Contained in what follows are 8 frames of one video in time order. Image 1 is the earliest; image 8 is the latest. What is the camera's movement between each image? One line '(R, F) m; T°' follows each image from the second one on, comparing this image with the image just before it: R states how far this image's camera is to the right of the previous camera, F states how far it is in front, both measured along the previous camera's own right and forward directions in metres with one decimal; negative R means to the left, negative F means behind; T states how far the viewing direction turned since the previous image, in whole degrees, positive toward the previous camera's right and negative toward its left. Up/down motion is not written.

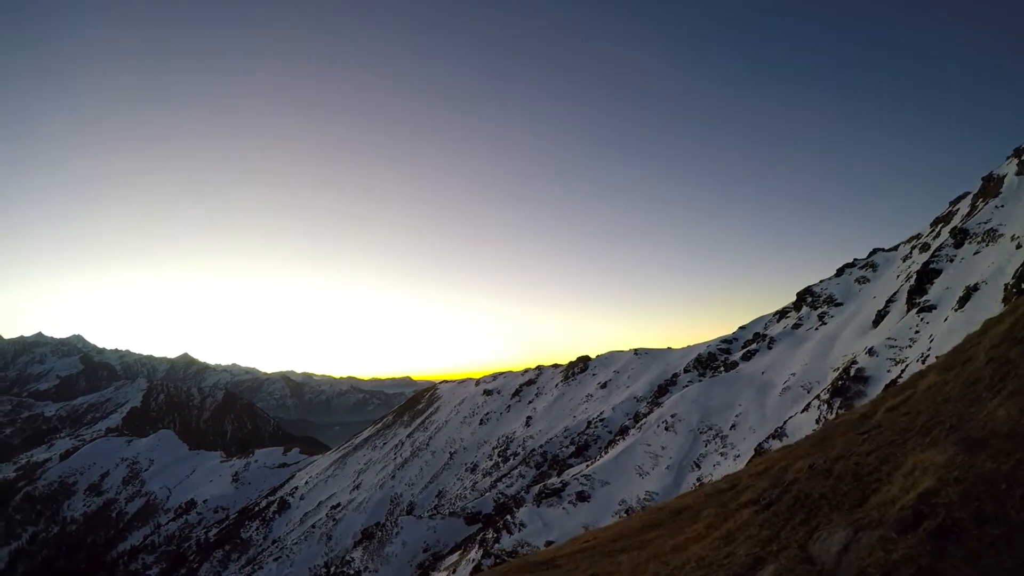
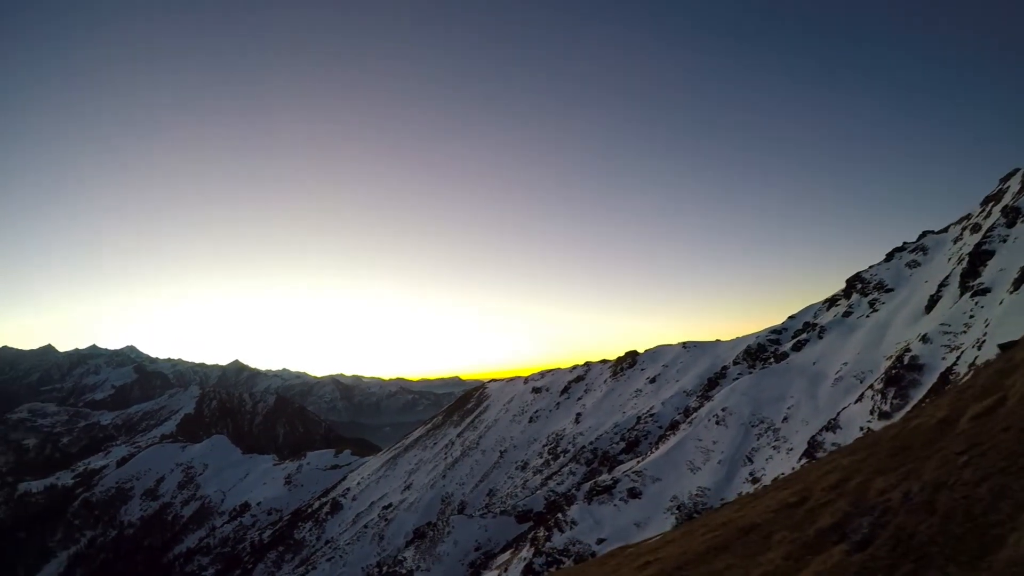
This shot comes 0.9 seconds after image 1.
(+0.4, -1.1) m; -5°
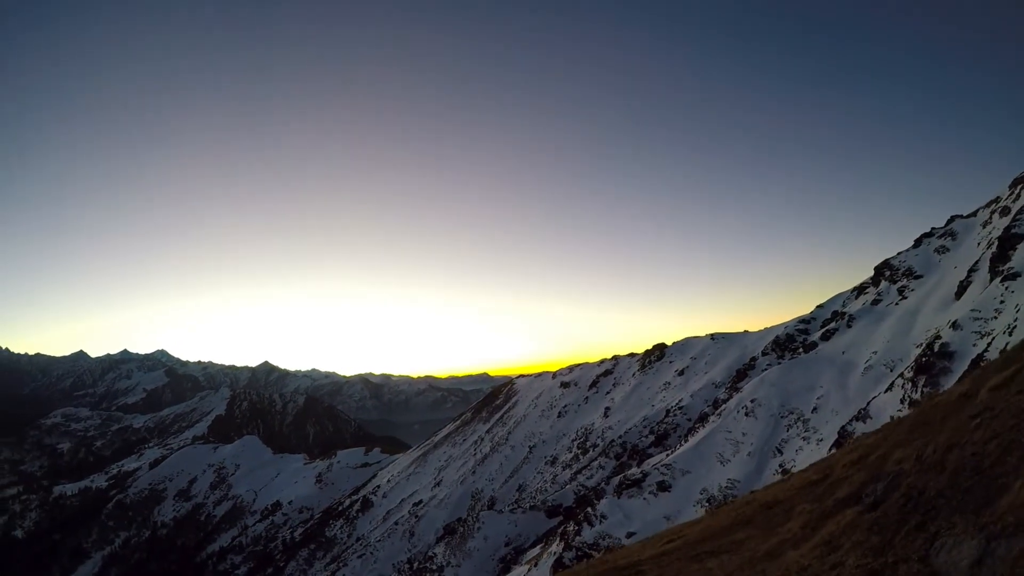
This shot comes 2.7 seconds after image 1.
(+0.2, -0.7) m; -3°
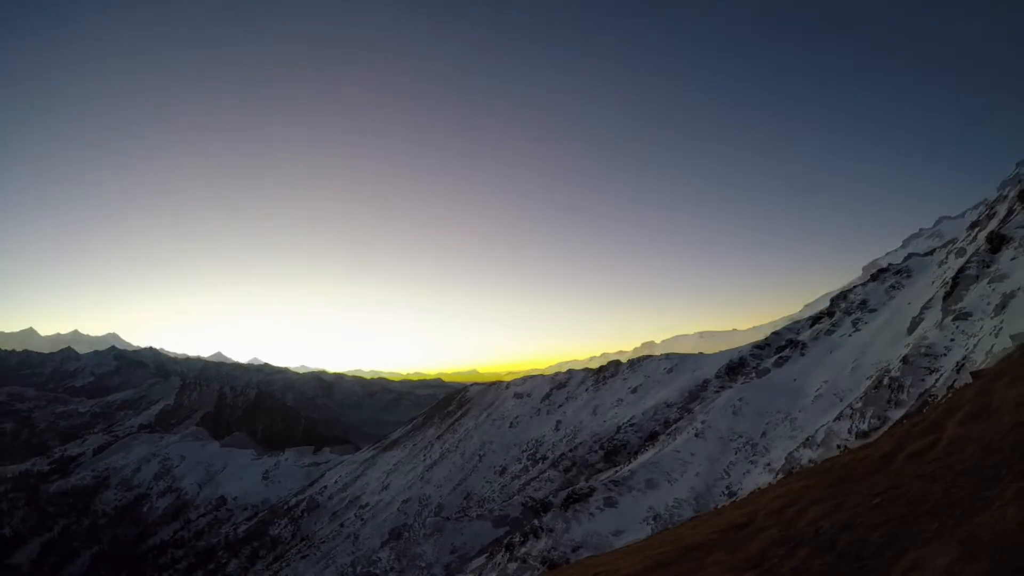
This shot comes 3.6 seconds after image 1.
(-0.1, +1.1) m; +4°
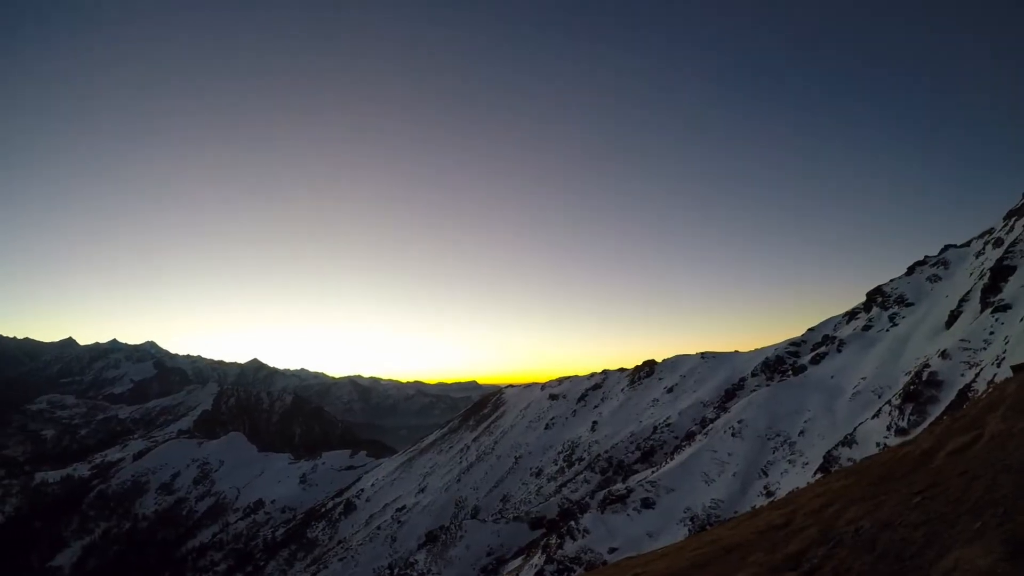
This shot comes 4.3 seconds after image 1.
(+0.3, -0.9) m; -3°
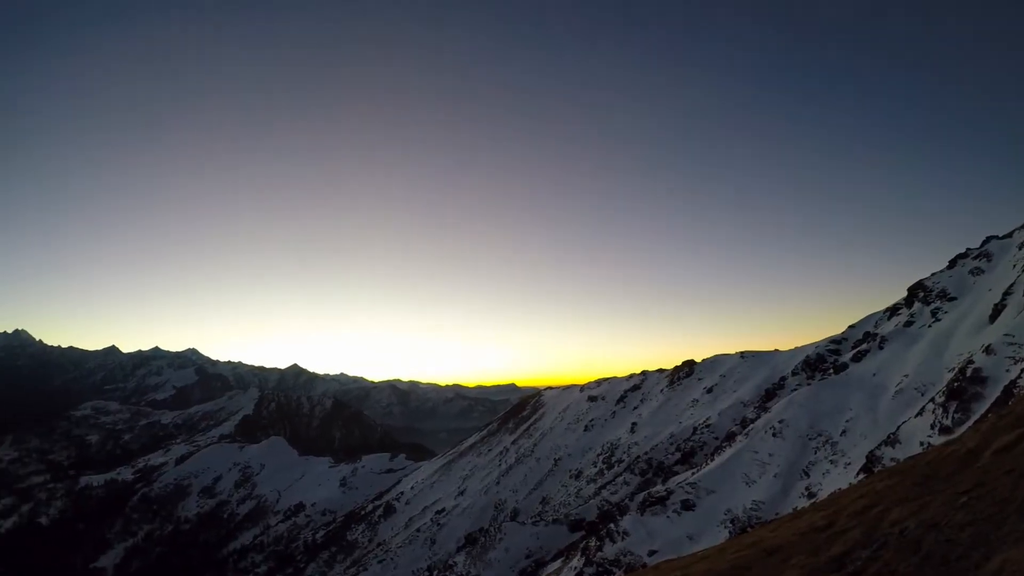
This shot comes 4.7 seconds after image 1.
(+0.3, -1.0) m; -4°
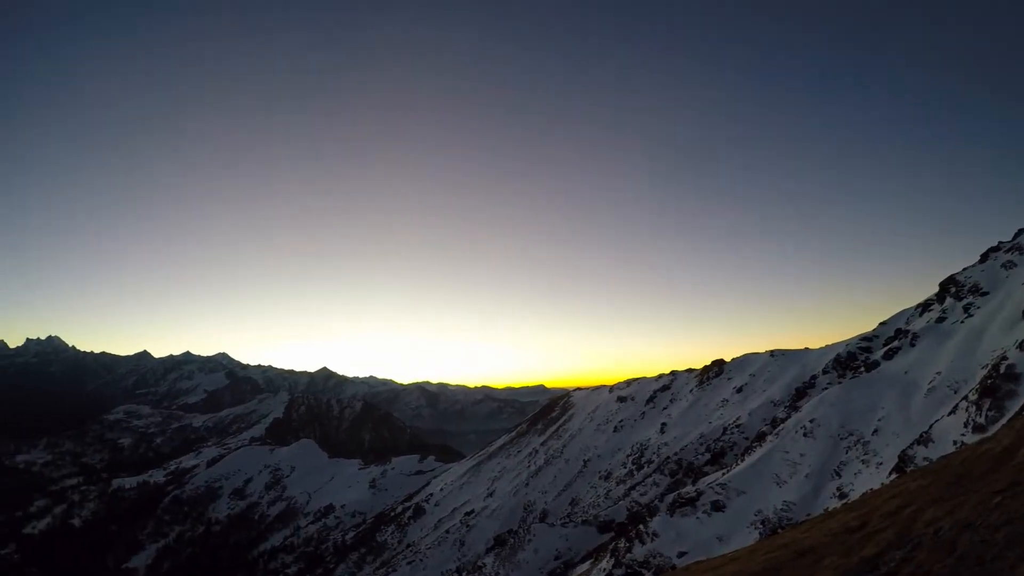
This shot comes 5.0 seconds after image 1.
(+0.2, -0.8) m; -3°
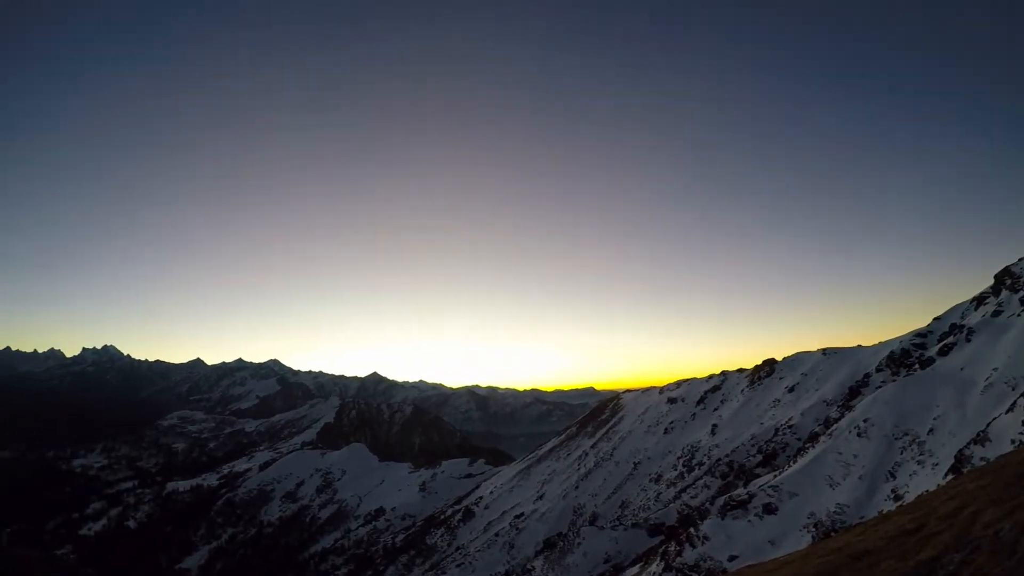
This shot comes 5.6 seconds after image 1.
(0.0, -1.6) m; -4°
